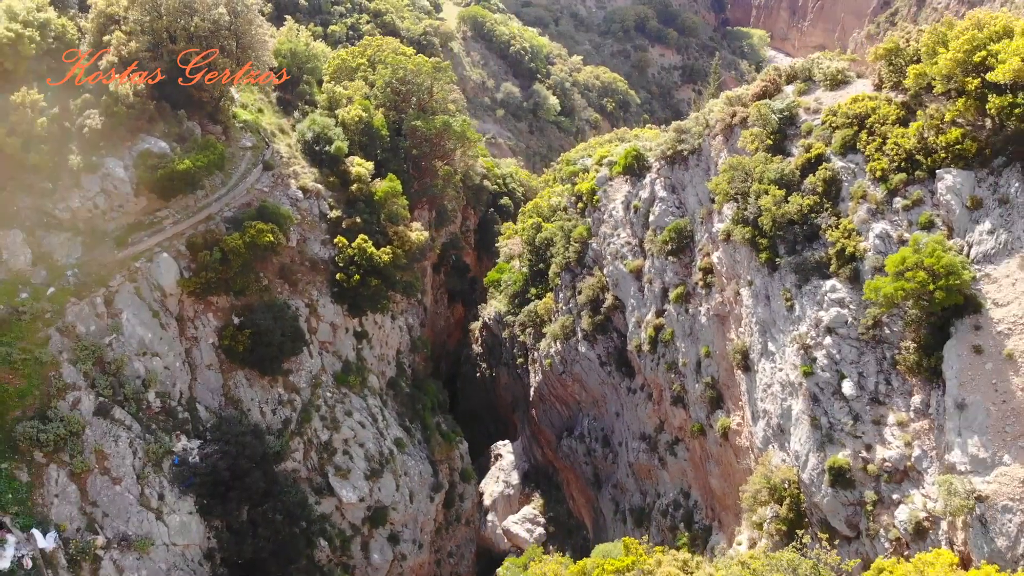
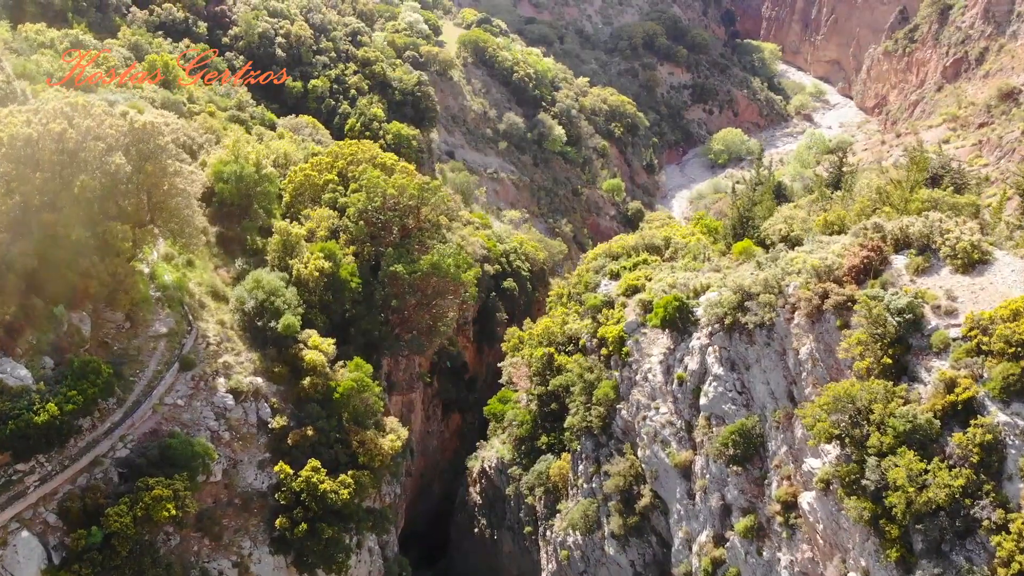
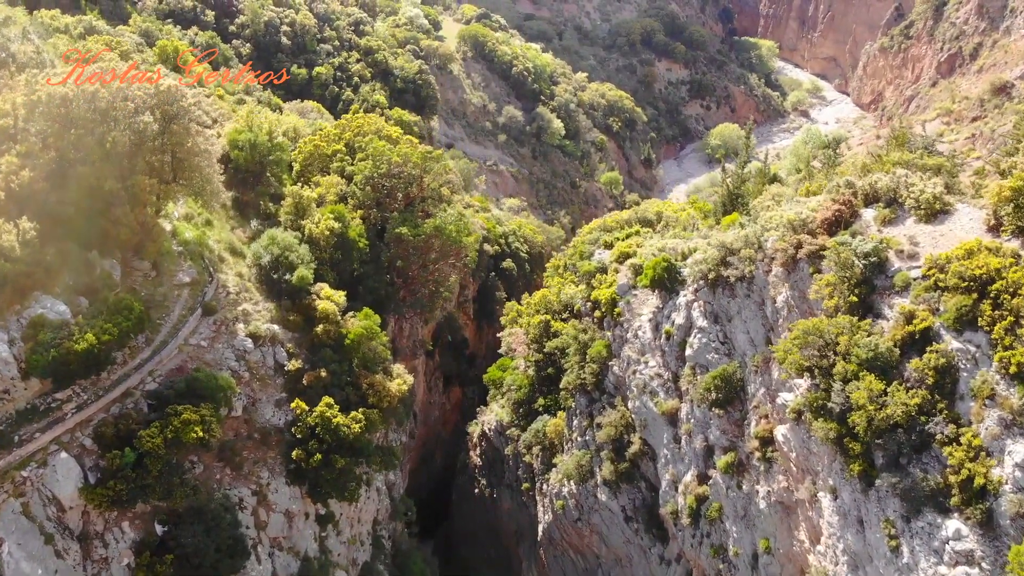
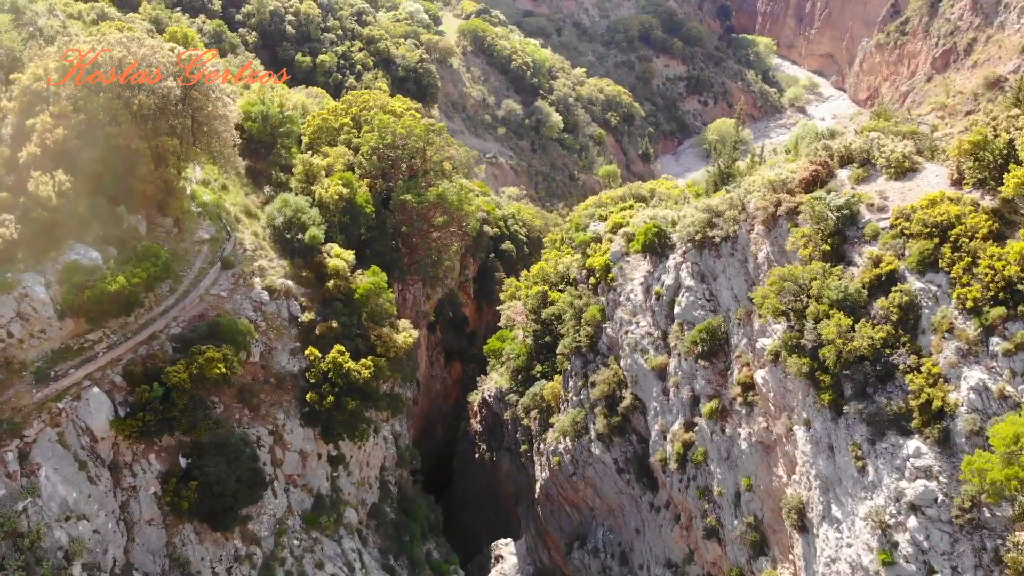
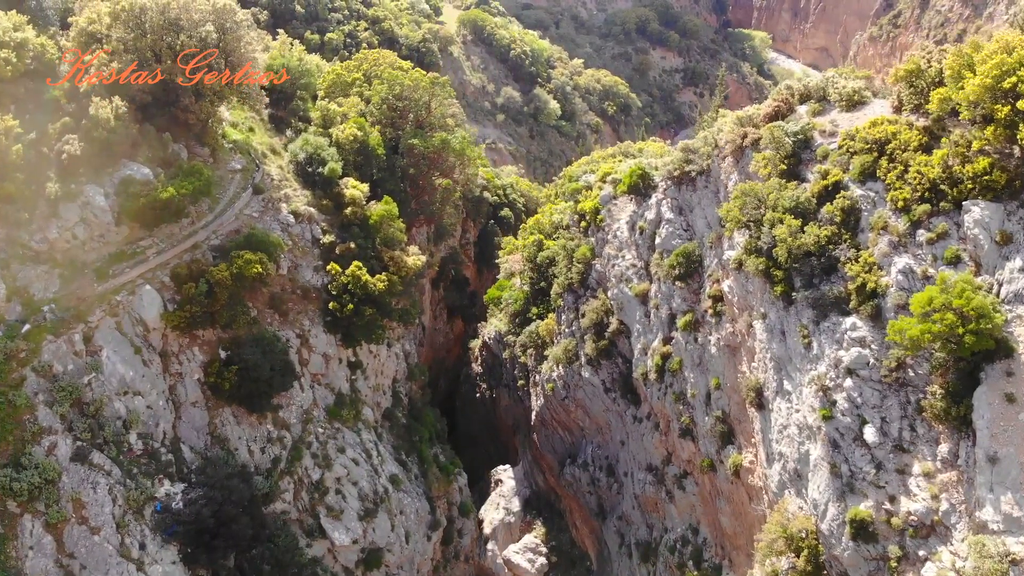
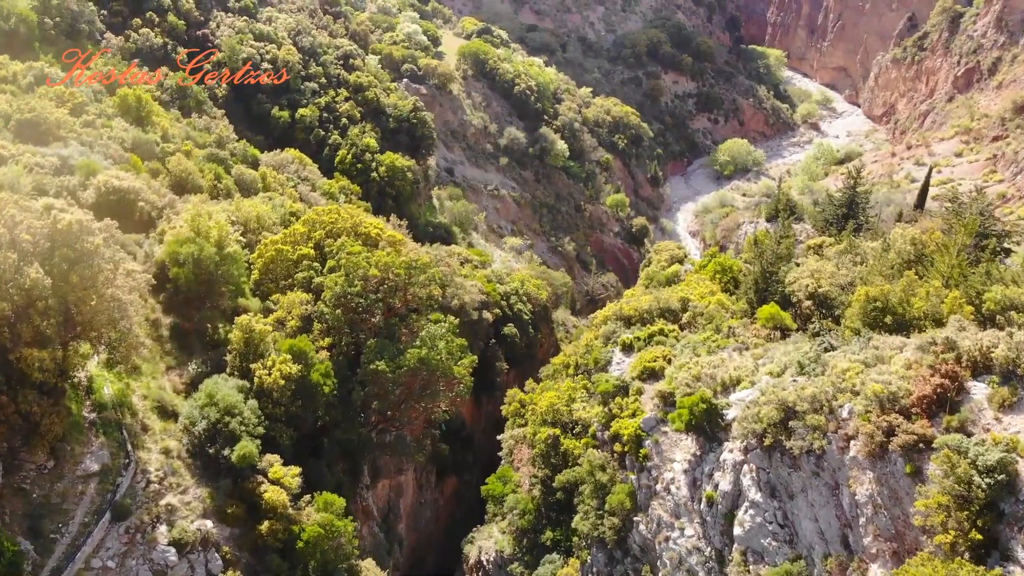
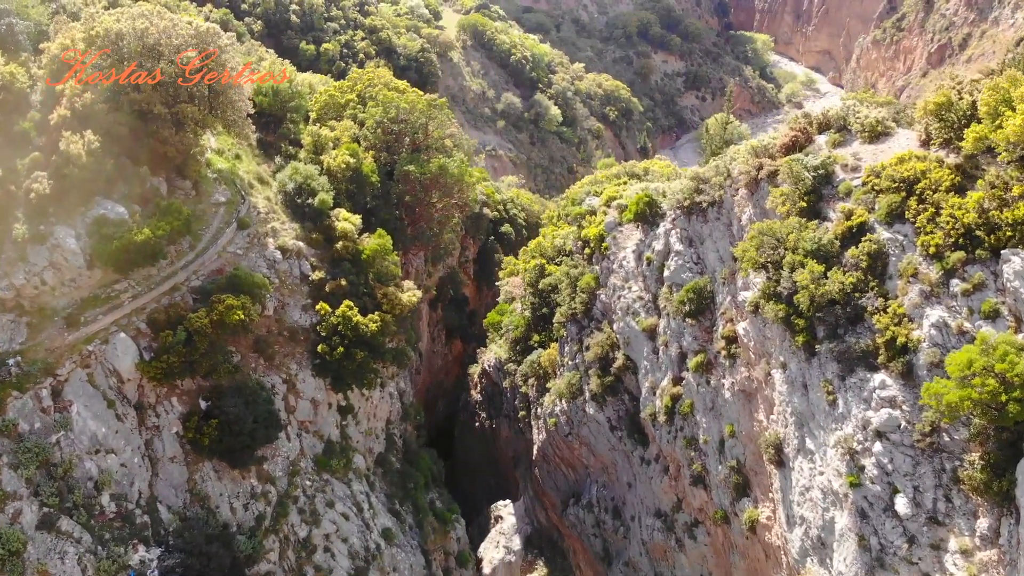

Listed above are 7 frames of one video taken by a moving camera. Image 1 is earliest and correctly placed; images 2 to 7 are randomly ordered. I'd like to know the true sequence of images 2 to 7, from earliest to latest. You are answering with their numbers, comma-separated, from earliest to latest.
5, 7, 4, 3, 2, 6
